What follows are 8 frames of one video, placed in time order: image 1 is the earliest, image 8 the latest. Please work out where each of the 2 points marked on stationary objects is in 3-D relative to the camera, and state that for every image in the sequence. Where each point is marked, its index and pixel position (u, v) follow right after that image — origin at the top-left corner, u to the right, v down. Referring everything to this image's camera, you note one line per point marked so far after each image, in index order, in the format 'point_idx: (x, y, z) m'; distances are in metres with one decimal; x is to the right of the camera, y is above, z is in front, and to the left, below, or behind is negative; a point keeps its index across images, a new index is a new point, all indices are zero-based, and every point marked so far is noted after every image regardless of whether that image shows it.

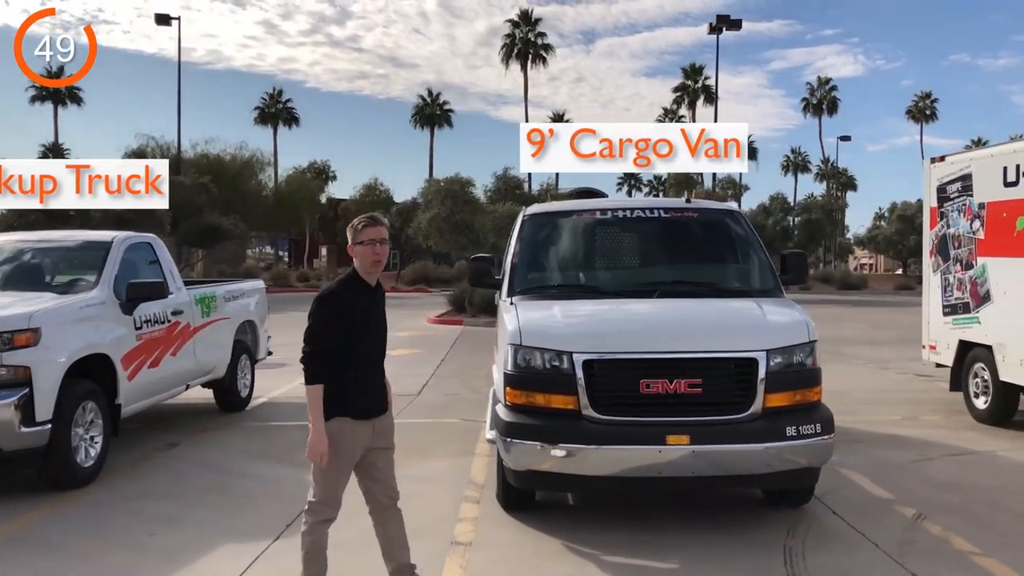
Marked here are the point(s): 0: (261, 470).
0: (-2.0, -1.5, +6.8) m
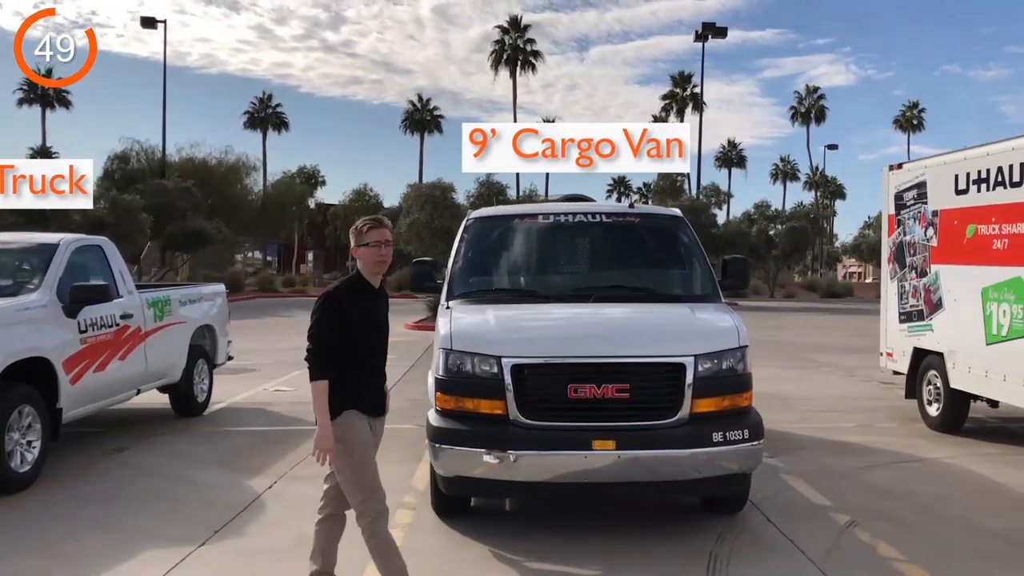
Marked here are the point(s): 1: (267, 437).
0: (-2.5, -1.5, +6.8) m
1: (-2.4, -1.5, +8.5) m
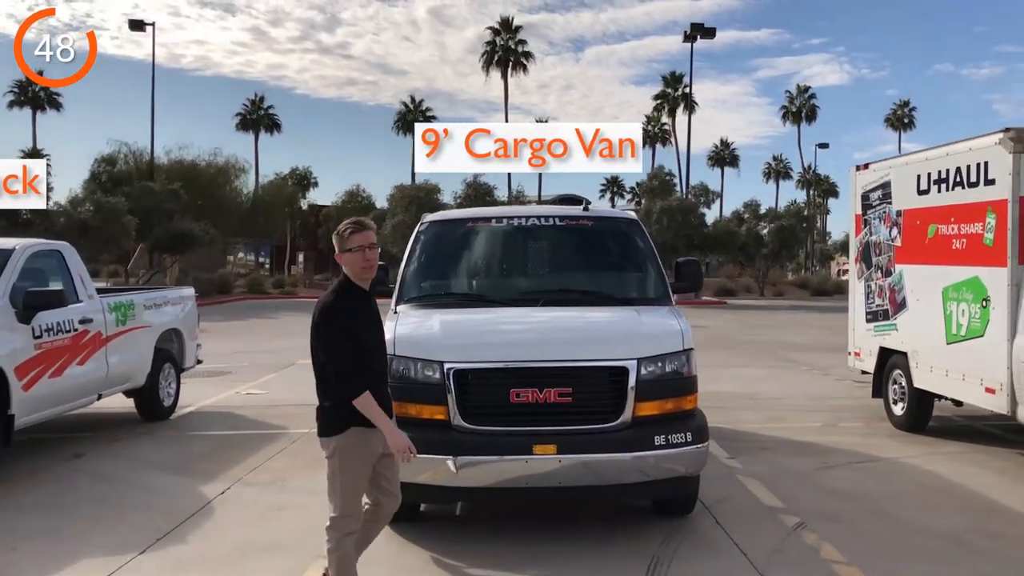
0: (-2.8, -1.5, +6.7) m
1: (-2.8, -1.5, +8.5) m
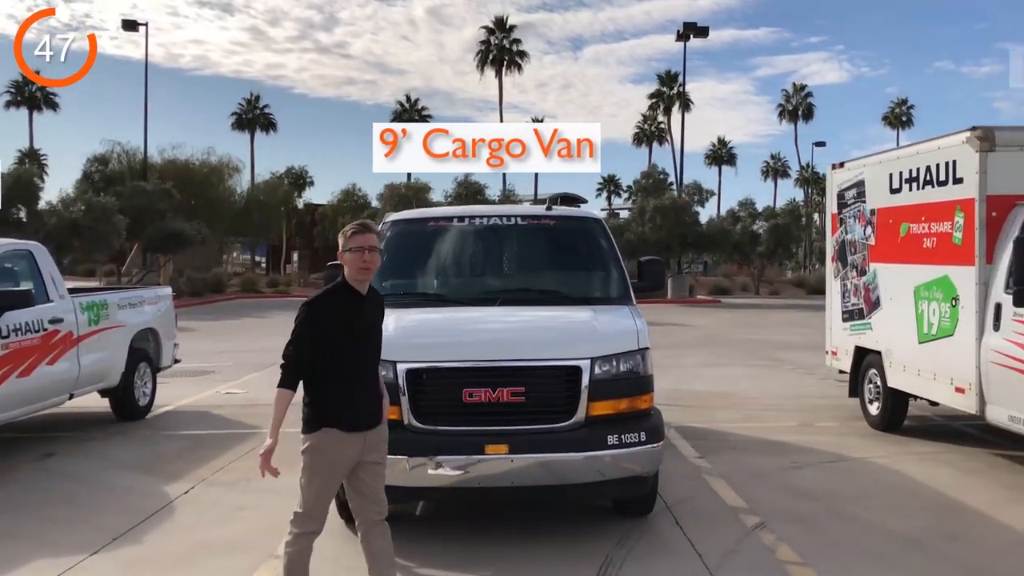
0: (-3.1, -1.5, +6.7) m
1: (-3.1, -1.5, +8.4) m
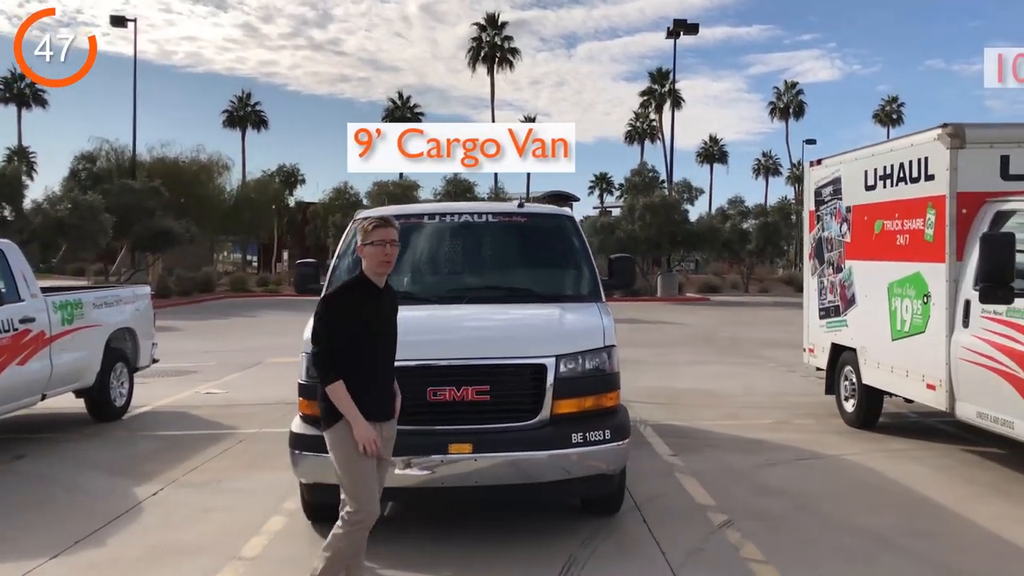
0: (-3.3, -1.5, +6.7) m
1: (-3.3, -1.5, +8.4) m
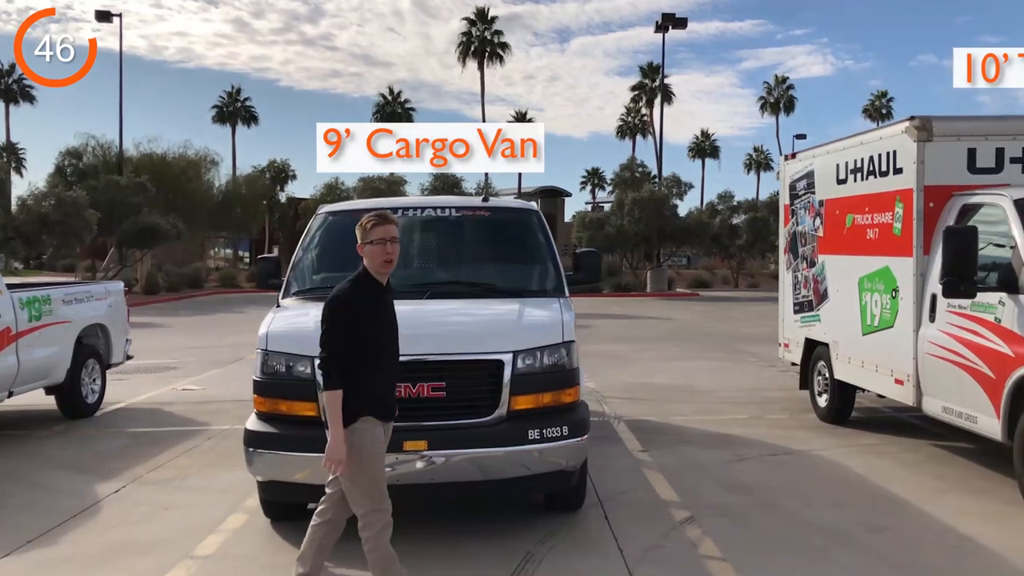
0: (-3.5, -1.5, +6.6) m
1: (-3.6, -1.5, +8.3) m
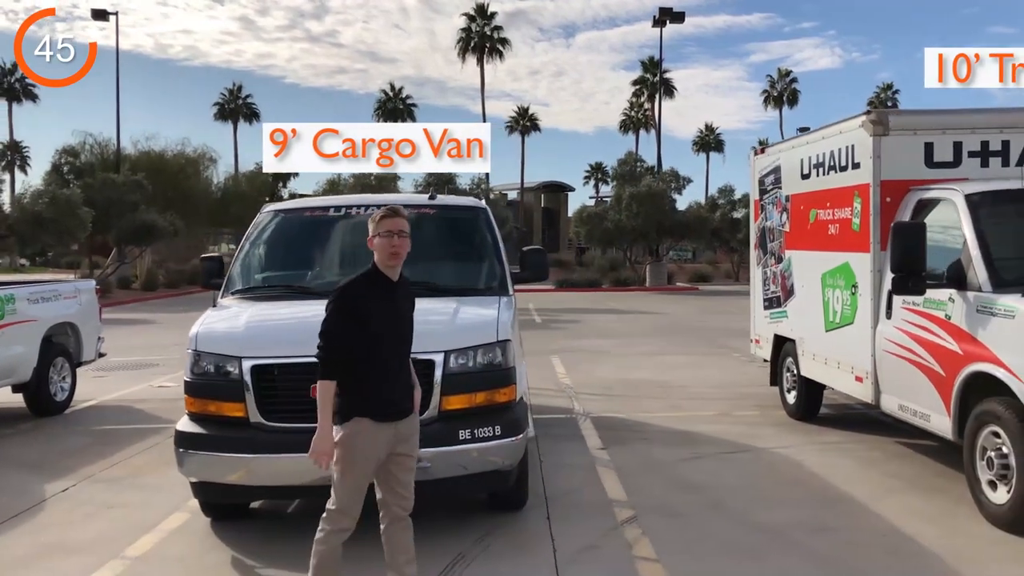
0: (-3.9, -1.5, +6.6) m
1: (-3.9, -1.4, +8.3) m
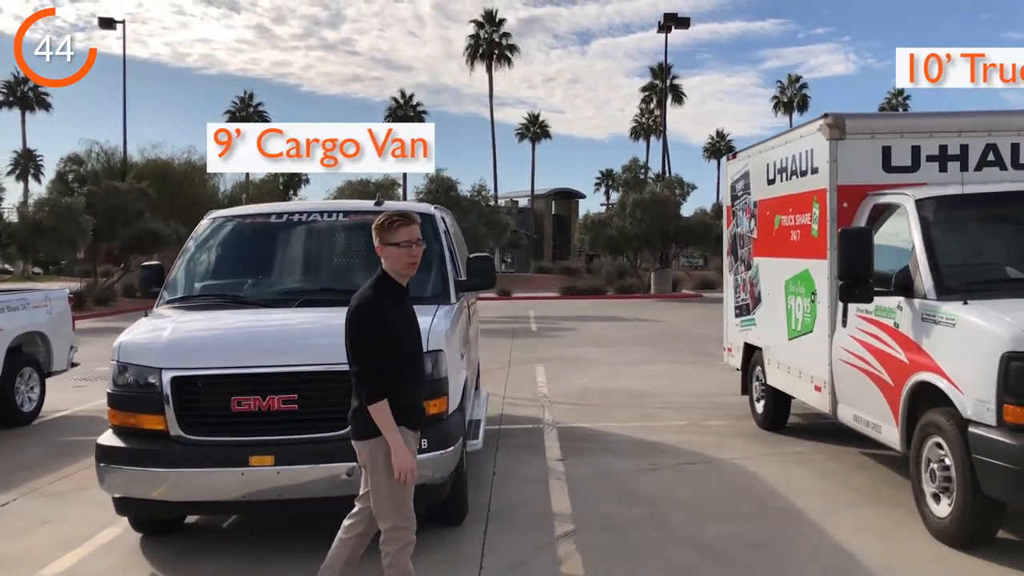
0: (-4.3, -1.5, +6.5) m
1: (-4.3, -1.5, +8.2) m
